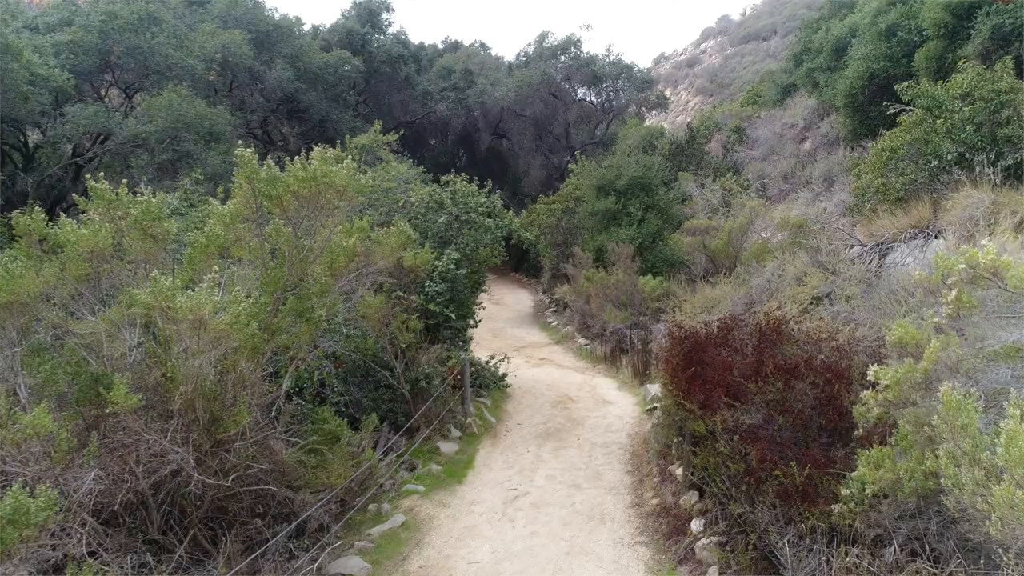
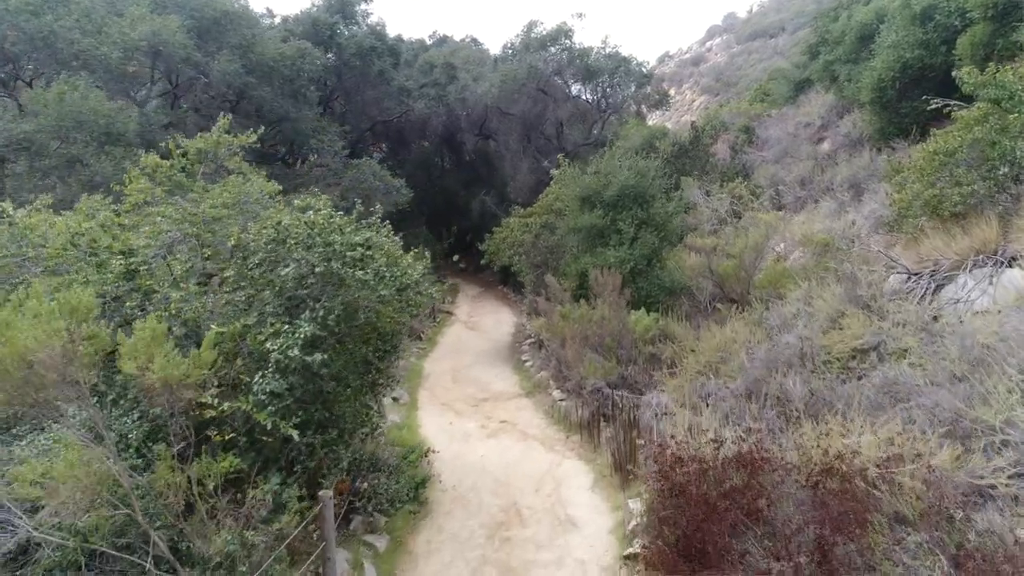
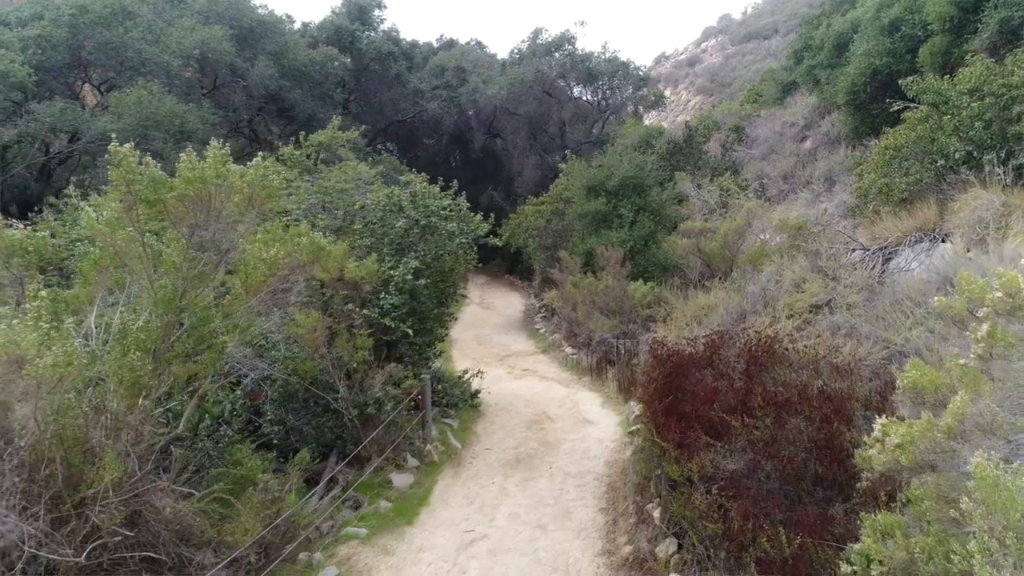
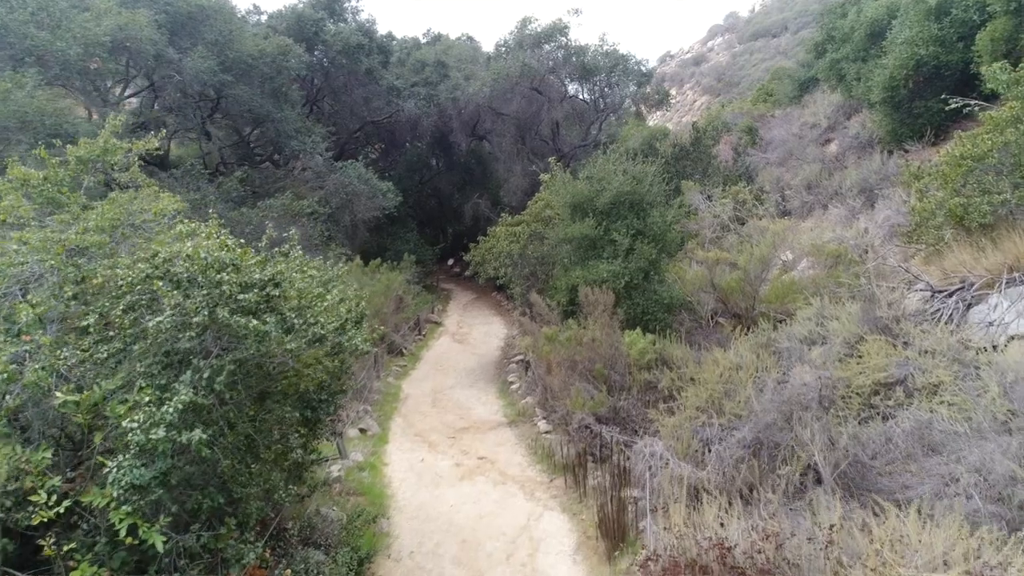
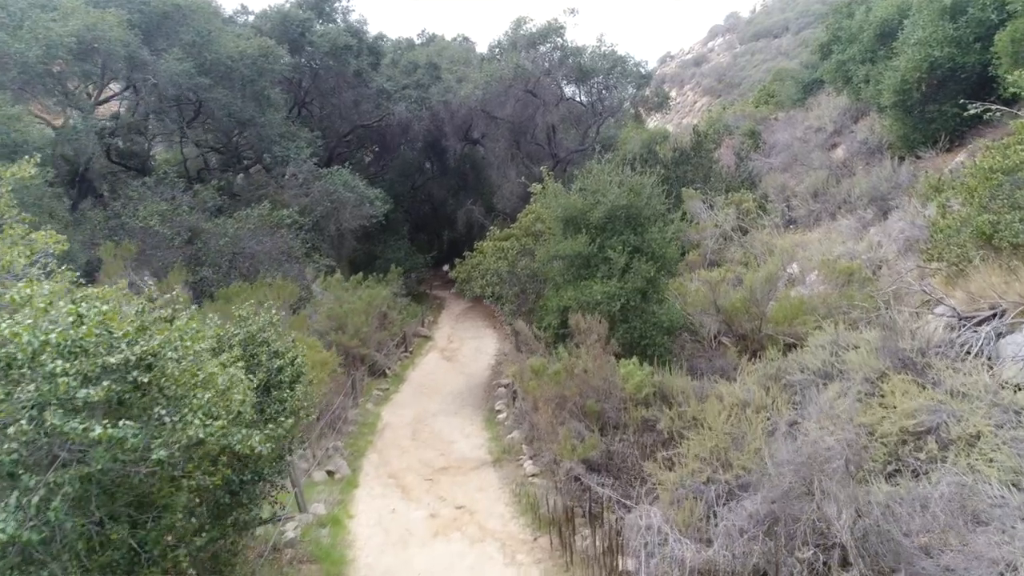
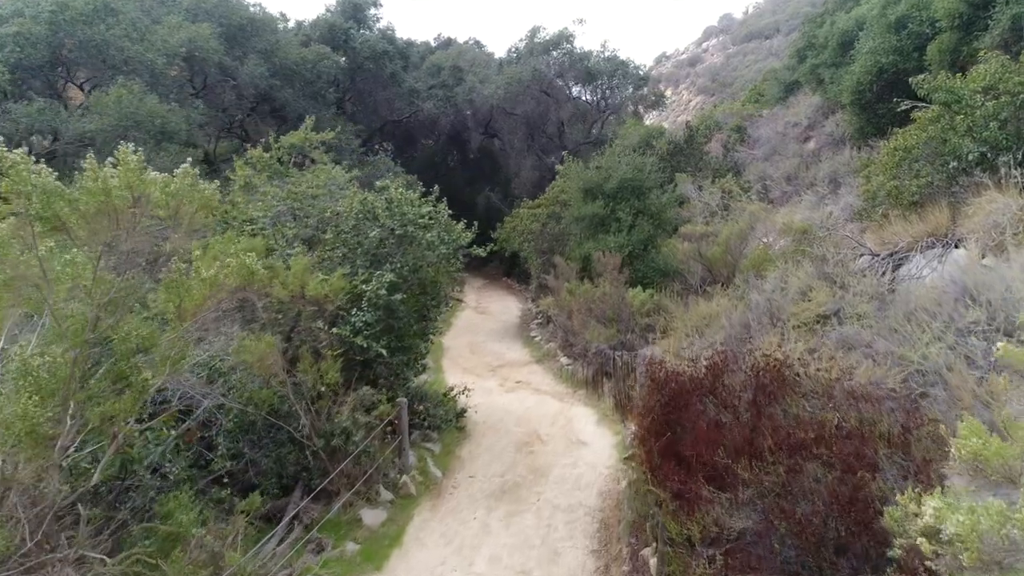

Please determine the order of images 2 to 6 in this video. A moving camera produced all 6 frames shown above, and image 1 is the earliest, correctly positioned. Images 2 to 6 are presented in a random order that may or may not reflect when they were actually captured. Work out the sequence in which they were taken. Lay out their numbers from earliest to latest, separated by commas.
3, 6, 2, 4, 5
